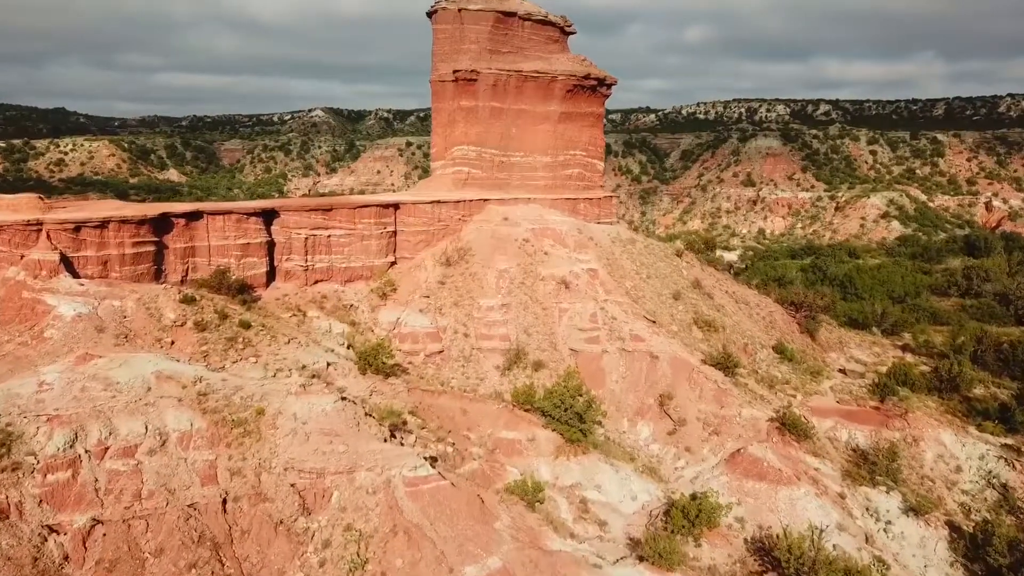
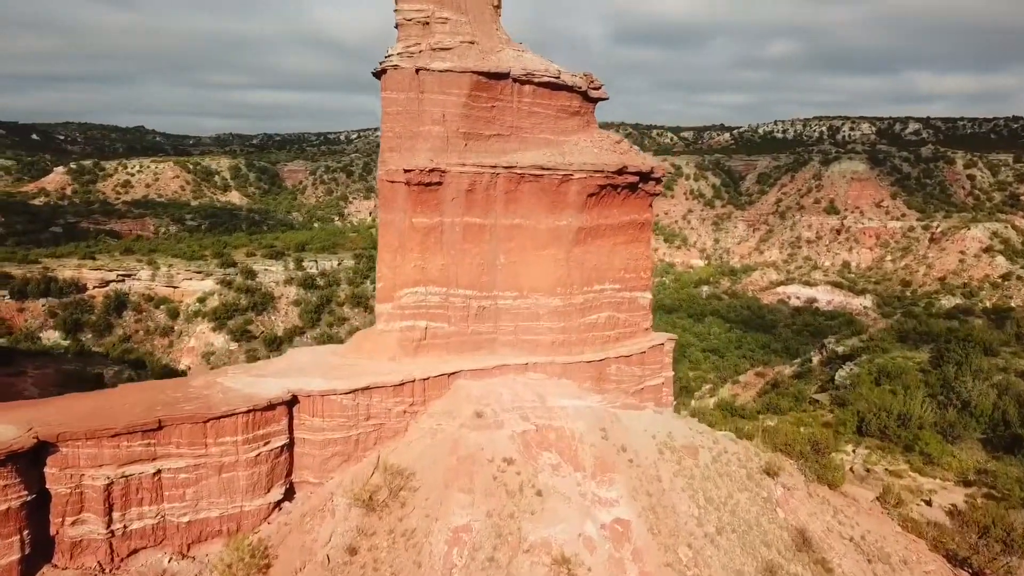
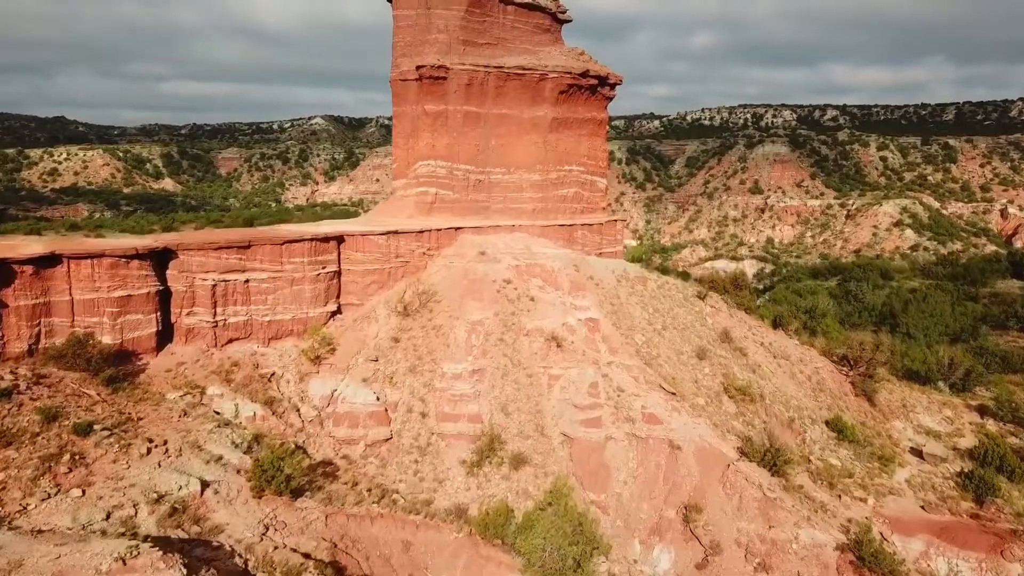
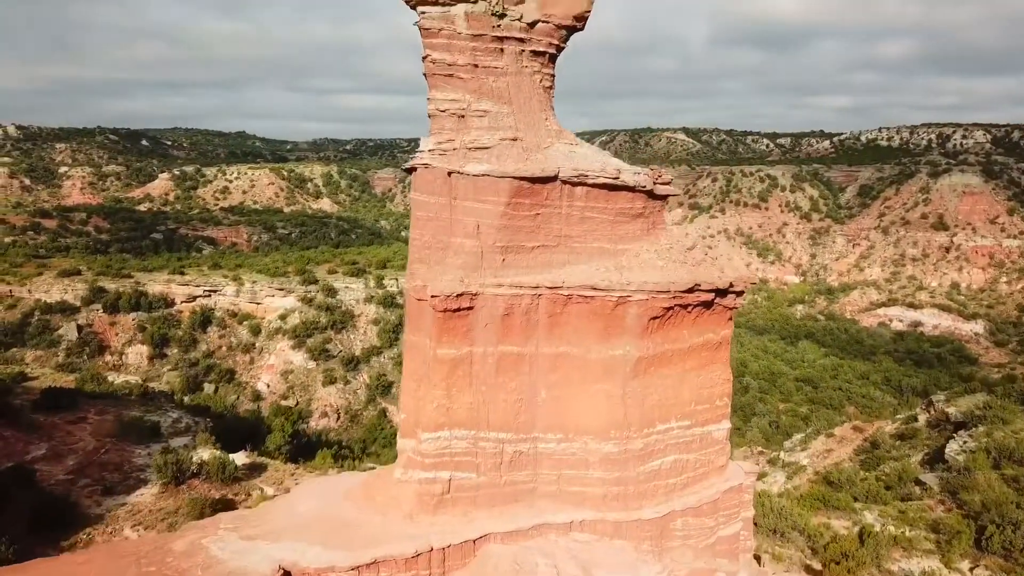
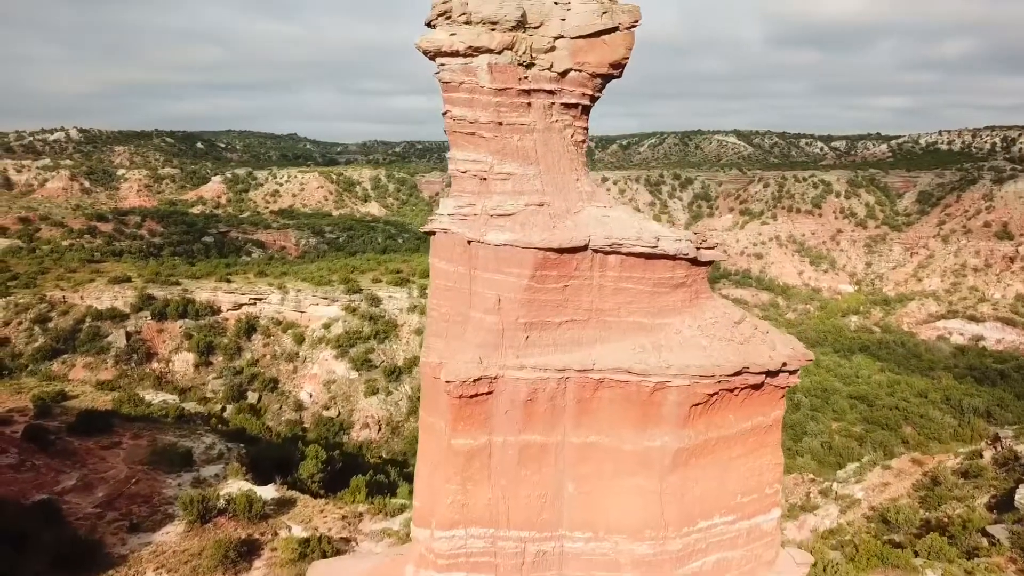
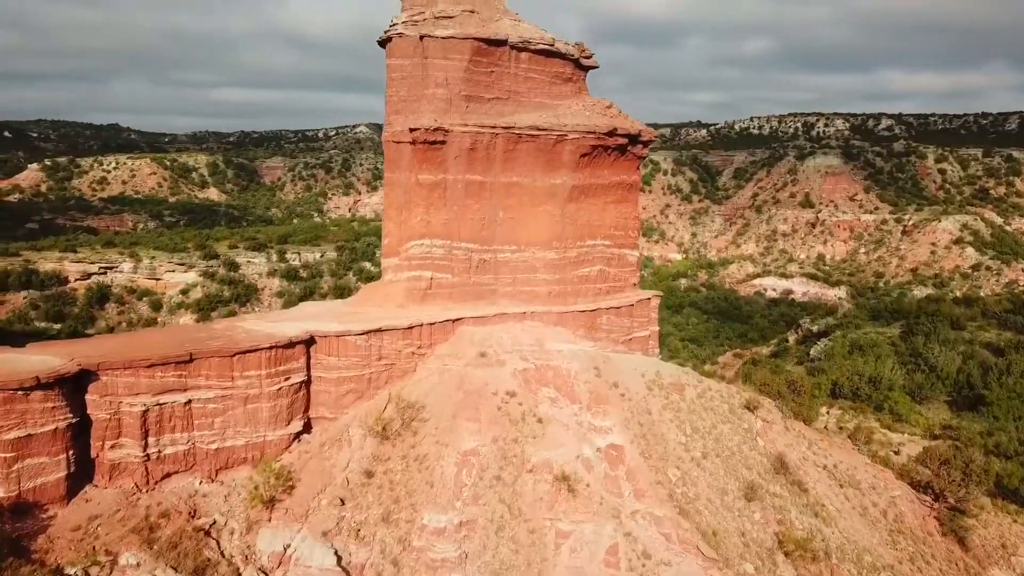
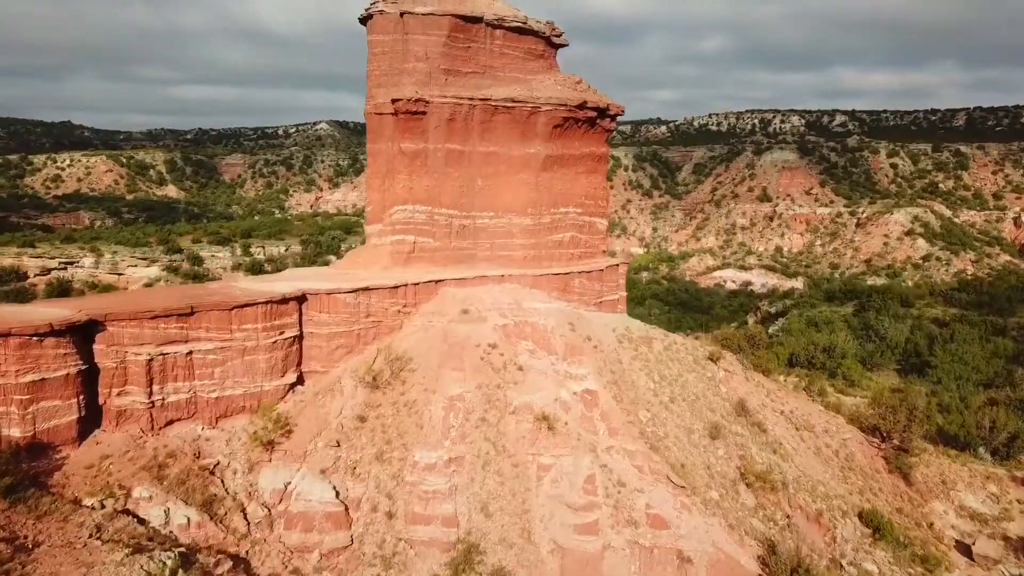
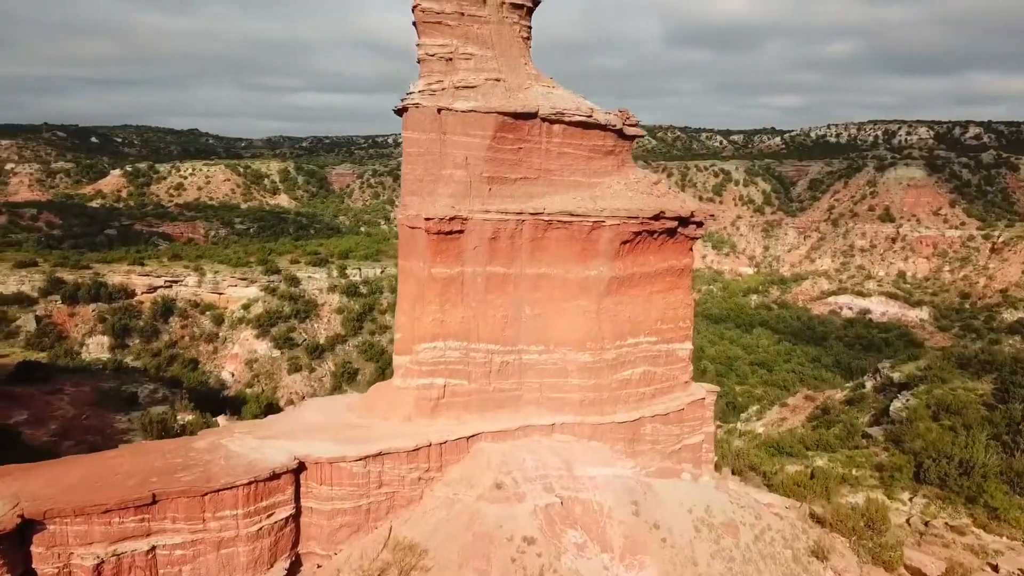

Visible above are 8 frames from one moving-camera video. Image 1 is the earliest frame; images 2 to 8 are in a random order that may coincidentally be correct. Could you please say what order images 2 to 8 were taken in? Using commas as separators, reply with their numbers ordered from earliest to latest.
3, 7, 6, 2, 8, 4, 5
